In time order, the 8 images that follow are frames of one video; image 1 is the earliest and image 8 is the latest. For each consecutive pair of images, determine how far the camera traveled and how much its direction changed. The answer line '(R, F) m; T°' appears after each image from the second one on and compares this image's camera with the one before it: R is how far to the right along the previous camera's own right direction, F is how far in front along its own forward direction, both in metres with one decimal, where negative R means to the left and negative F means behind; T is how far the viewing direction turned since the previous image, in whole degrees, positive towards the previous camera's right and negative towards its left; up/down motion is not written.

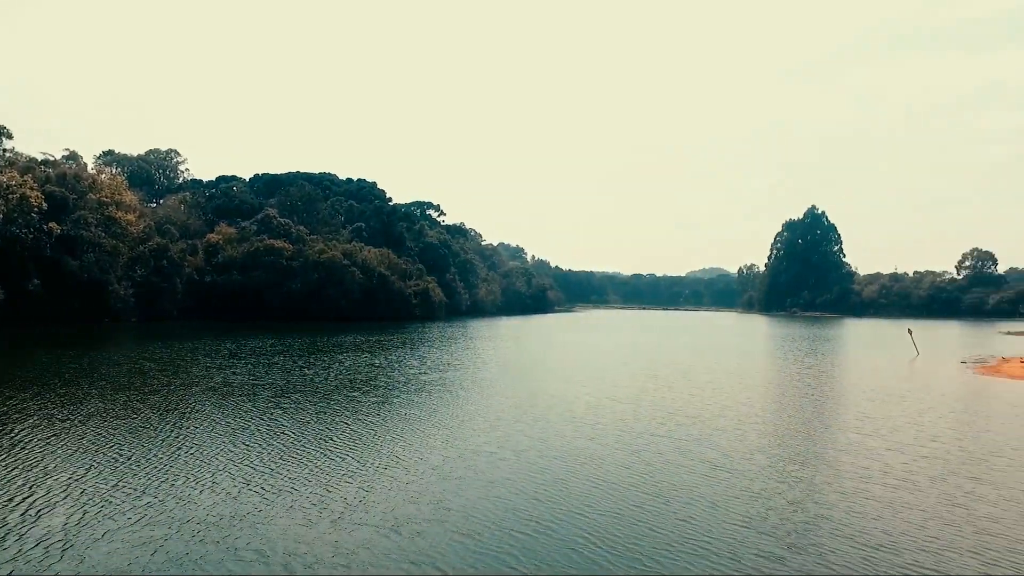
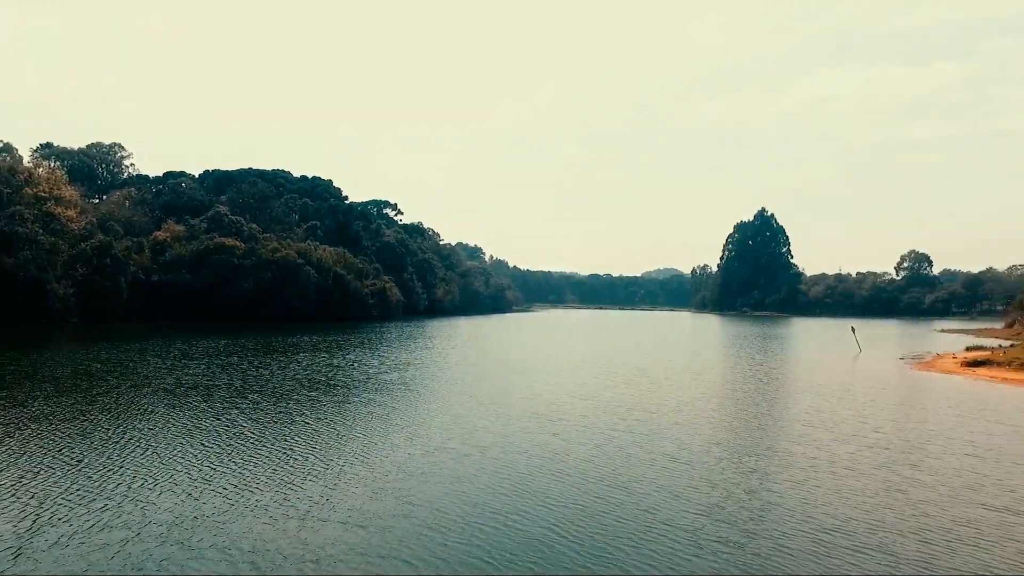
(-0.3, -0.3) m; +4°
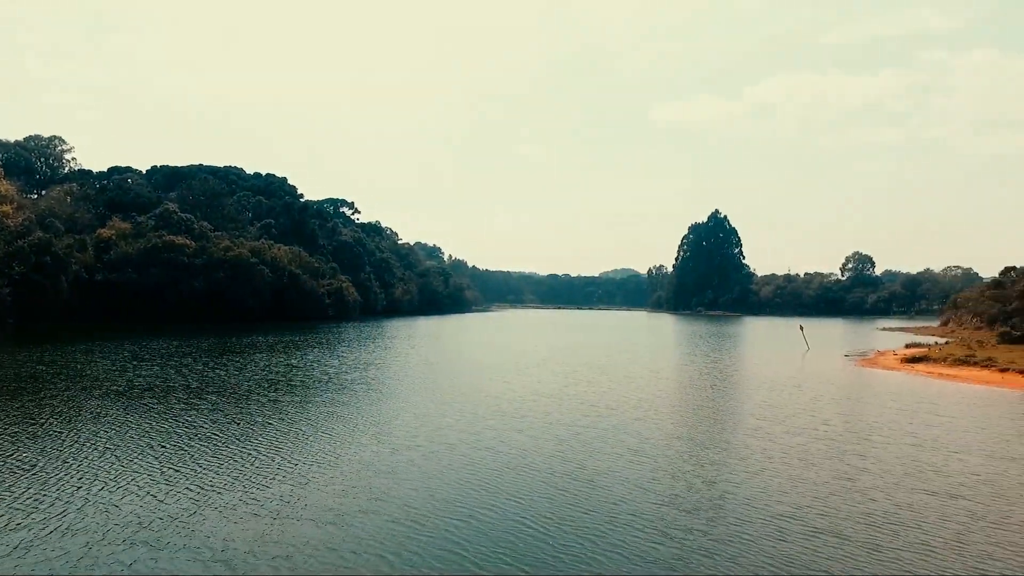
(-0.4, -0.3) m; +4°
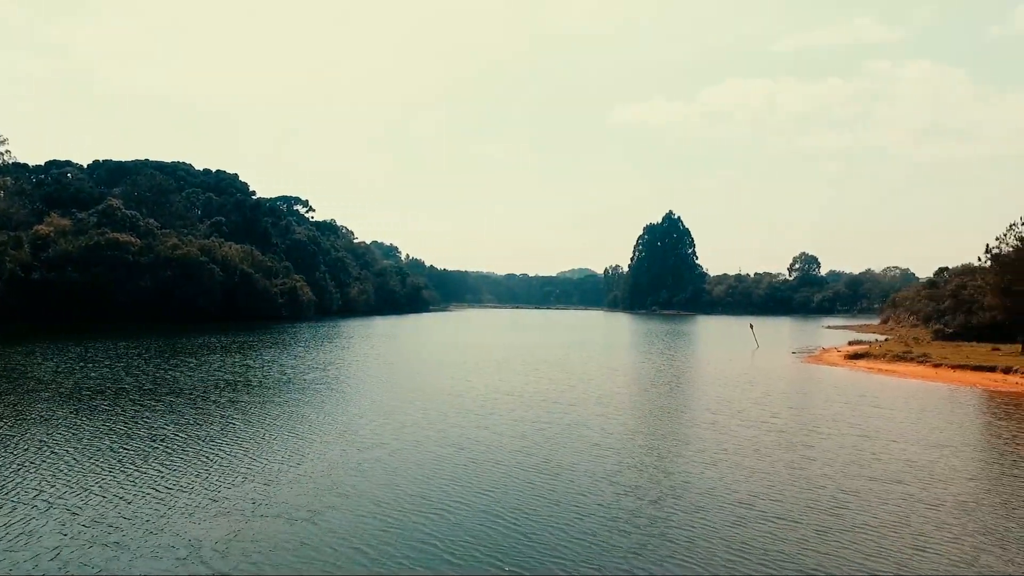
(-0.4, -0.4) m; +4°
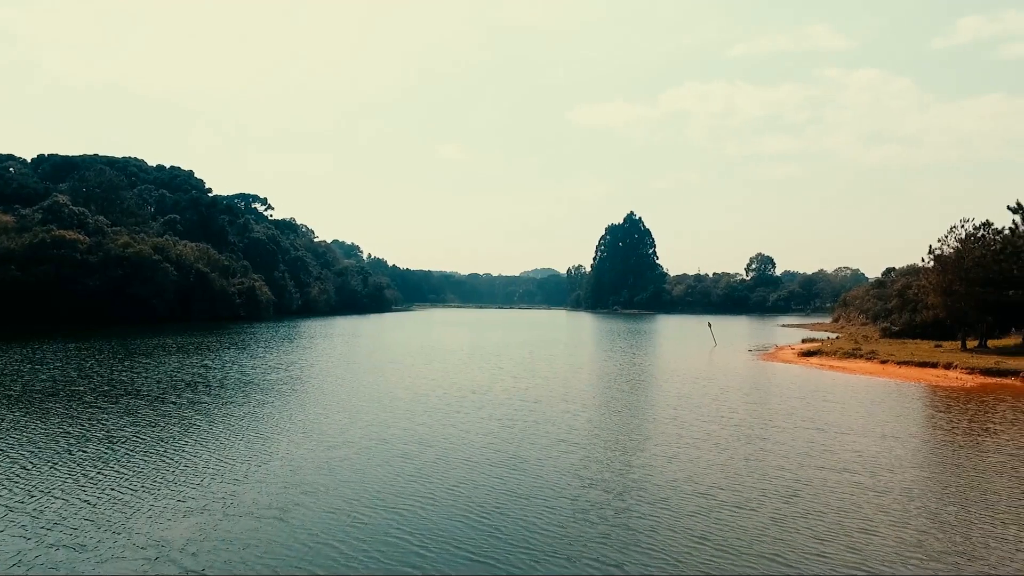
(-0.2, -0.3) m; +3°
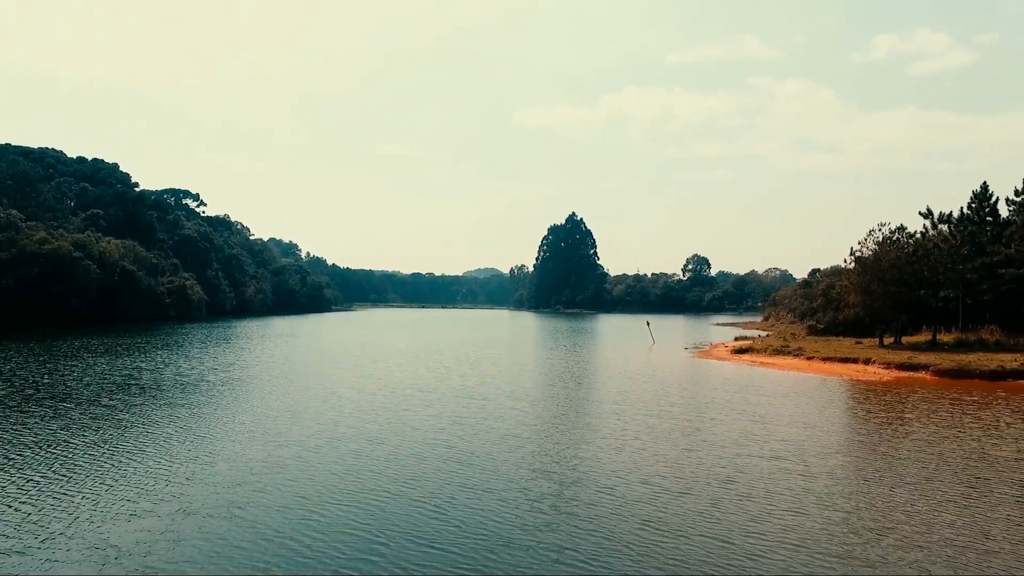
(-0.4, -0.4) m; +5°
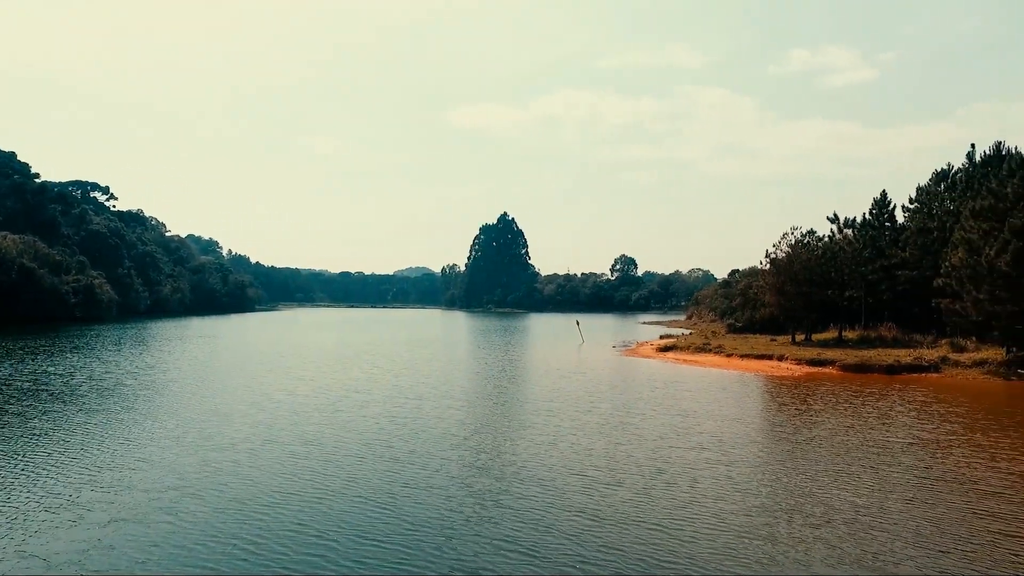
(-0.4, -0.6) m; +6°
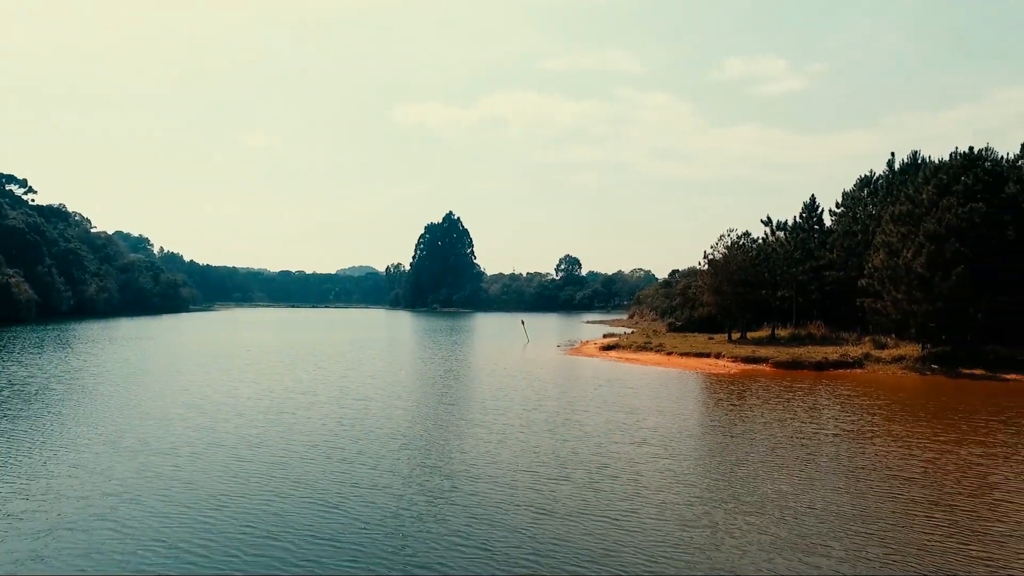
(-0.2, -0.3) m; +5°
